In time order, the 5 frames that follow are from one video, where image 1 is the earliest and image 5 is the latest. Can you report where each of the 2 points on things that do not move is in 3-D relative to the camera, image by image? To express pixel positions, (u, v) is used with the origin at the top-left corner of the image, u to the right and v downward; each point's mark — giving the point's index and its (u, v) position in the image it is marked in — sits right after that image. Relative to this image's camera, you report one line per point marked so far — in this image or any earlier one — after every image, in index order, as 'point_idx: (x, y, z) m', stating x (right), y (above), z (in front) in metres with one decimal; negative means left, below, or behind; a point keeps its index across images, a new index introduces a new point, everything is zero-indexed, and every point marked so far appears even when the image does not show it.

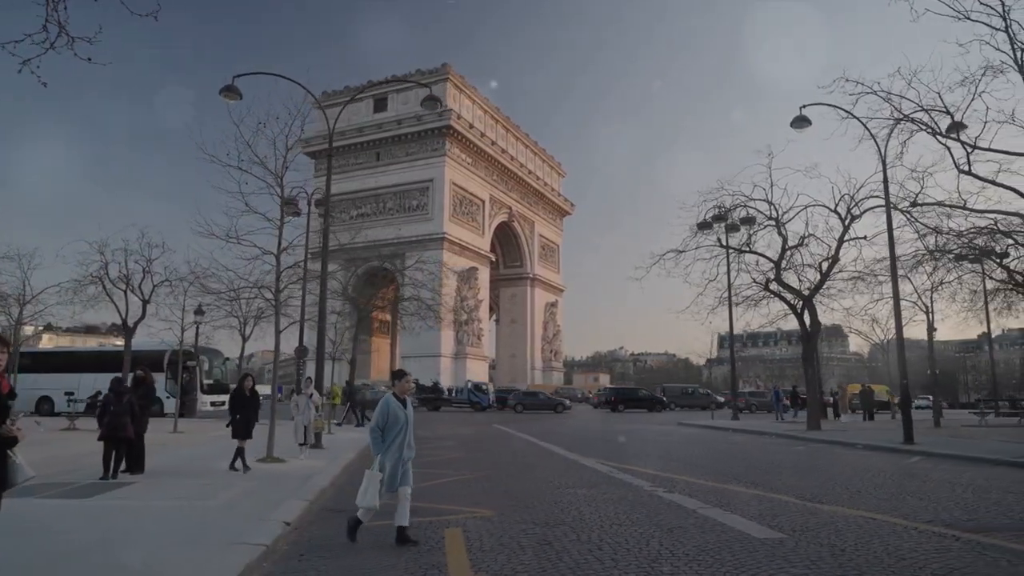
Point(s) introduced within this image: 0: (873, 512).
0: (+3.6, -2.2, +7.5) m
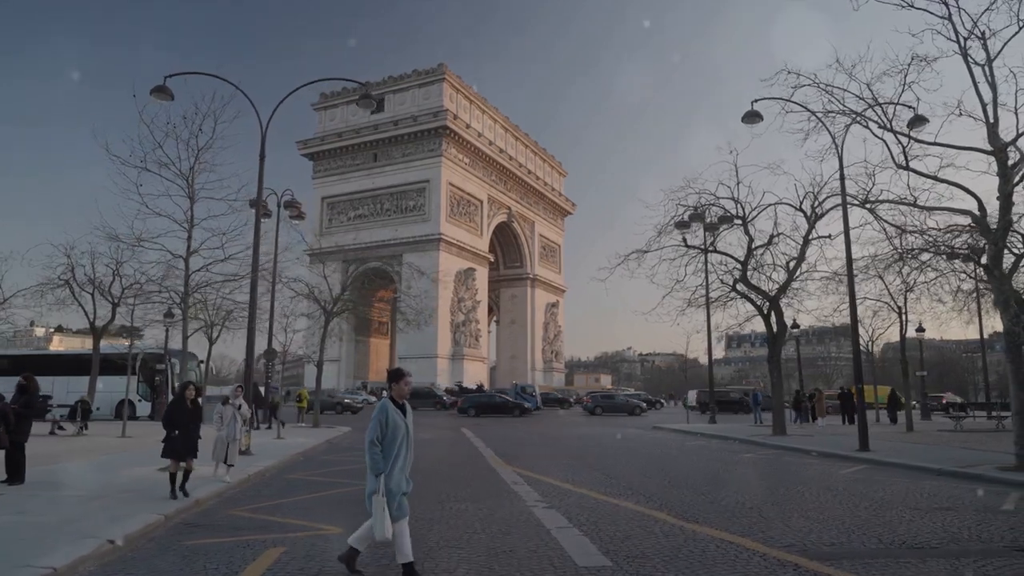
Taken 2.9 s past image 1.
0: (+2.1, -2.3, +7.0) m
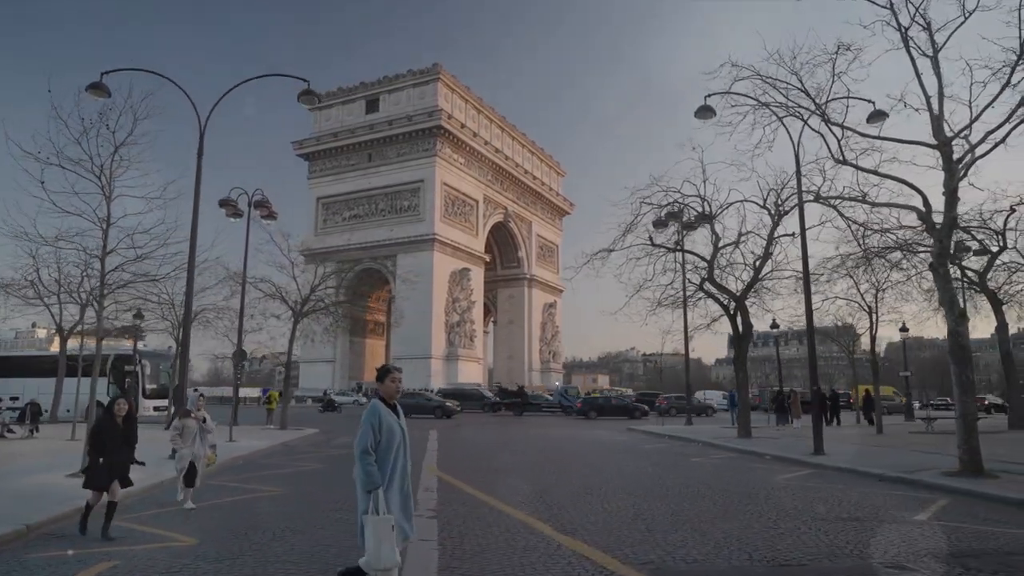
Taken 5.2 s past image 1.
0: (+0.8, -2.3, +6.5) m
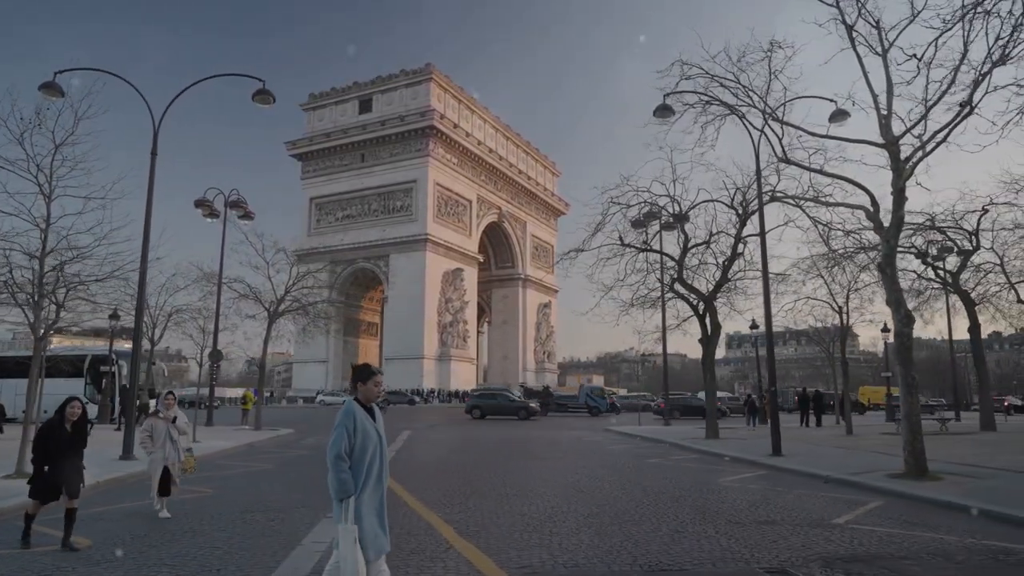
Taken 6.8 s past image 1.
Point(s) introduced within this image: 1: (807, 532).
0: (-0.2, -2.3, +6.4) m
1: (+3.0, -2.5, +7.6) m
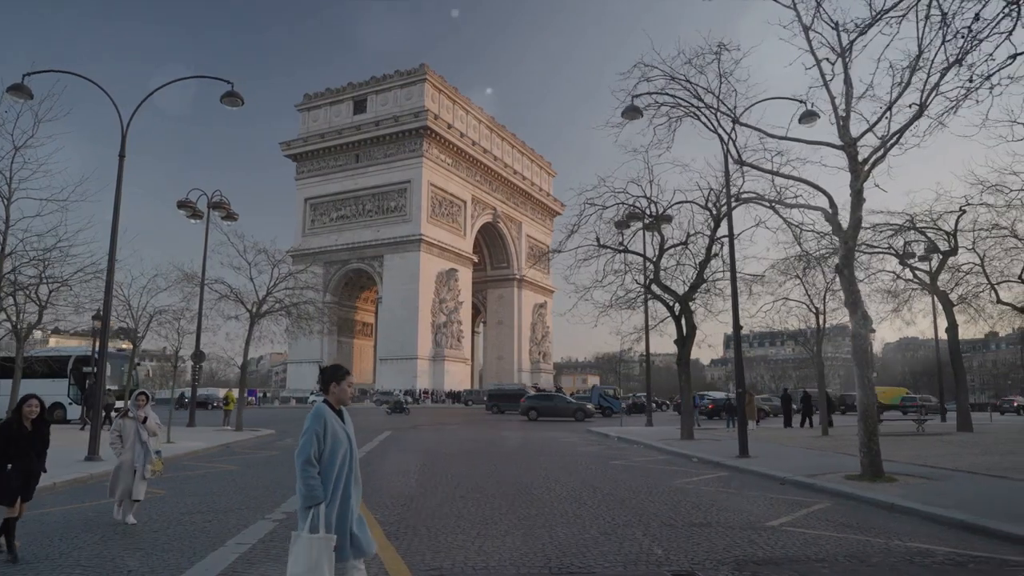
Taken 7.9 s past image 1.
0: (-0.9, -2.3, +6.5) m
1: (+2.2, -2.5, +7.6) m
